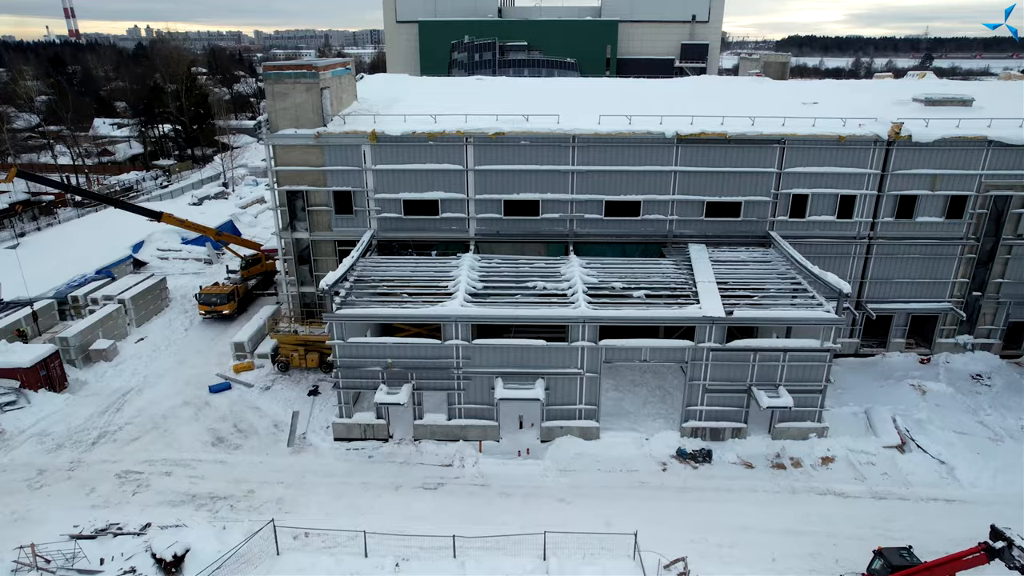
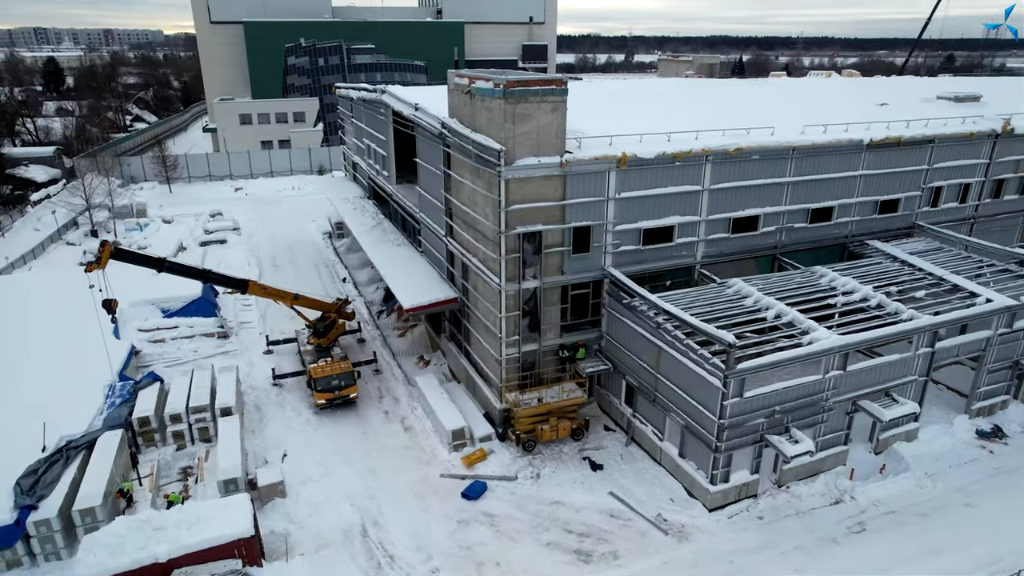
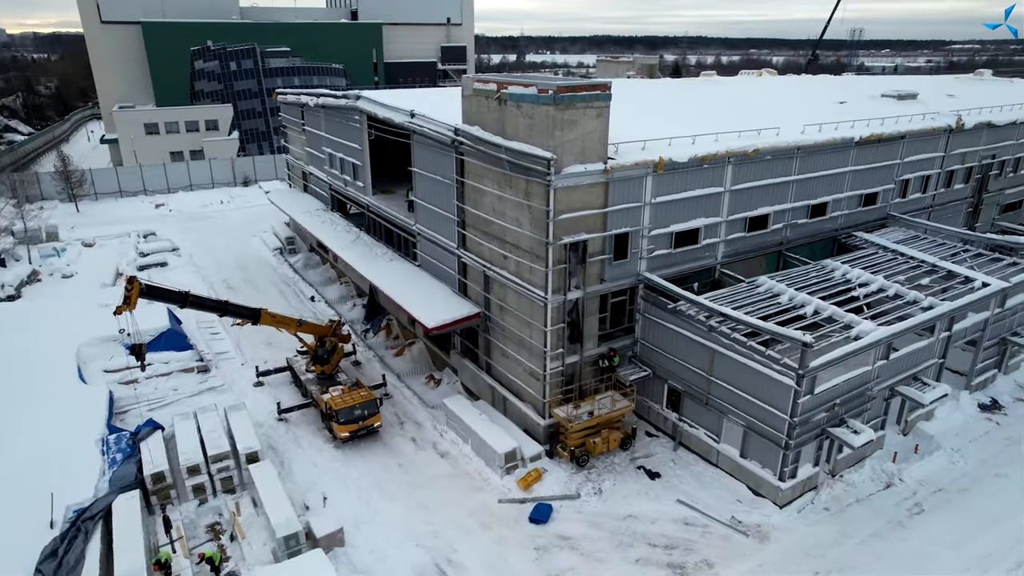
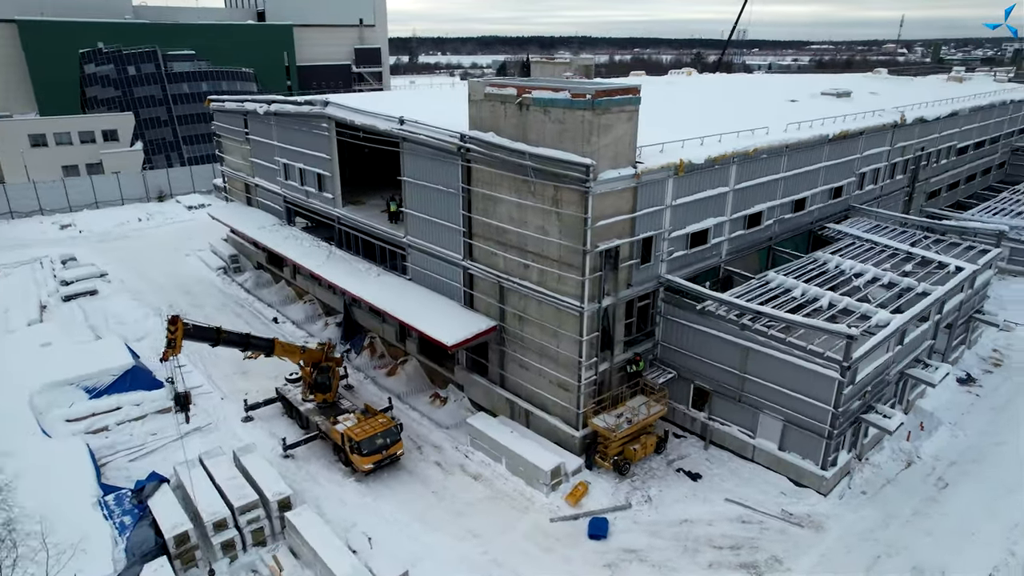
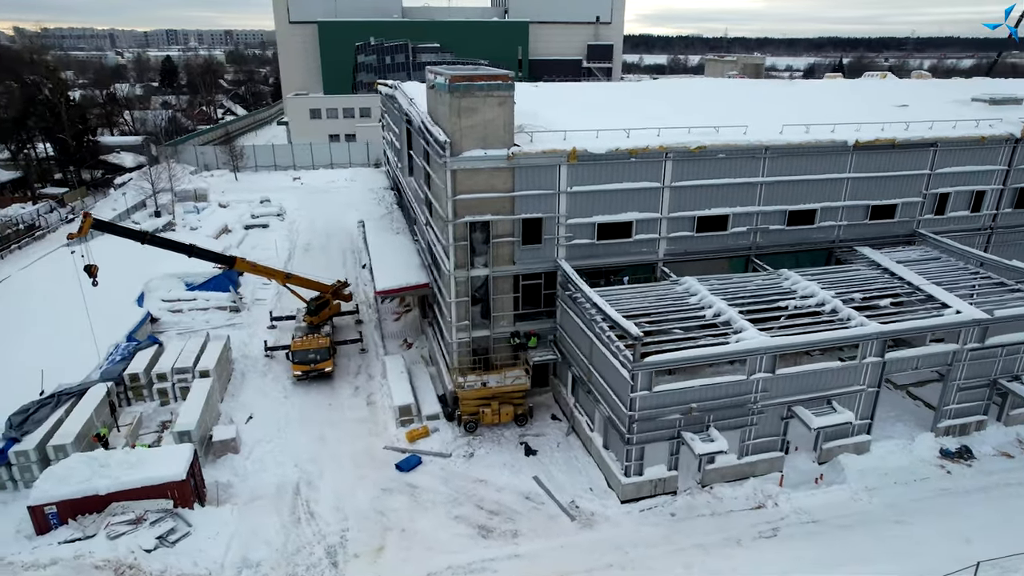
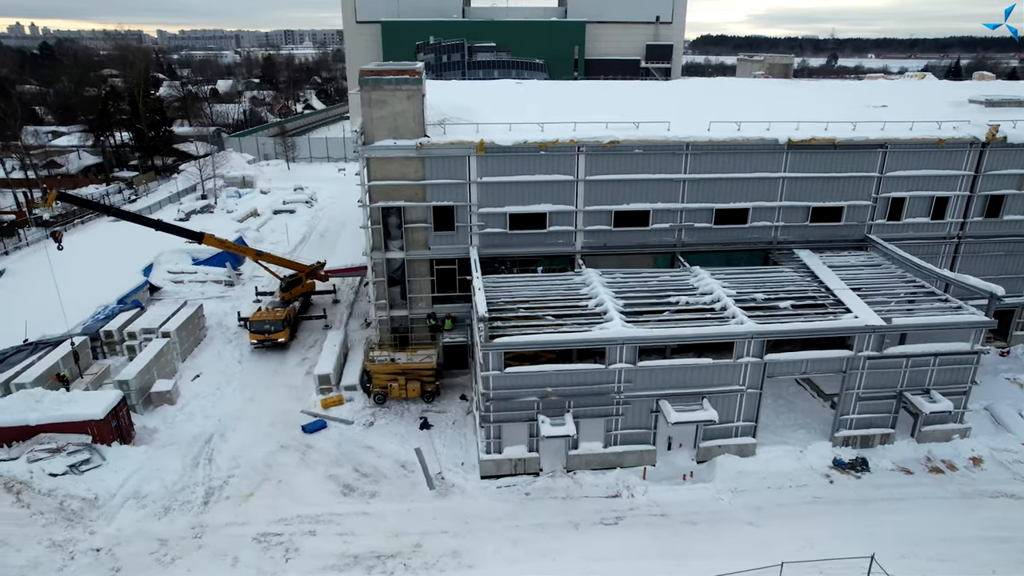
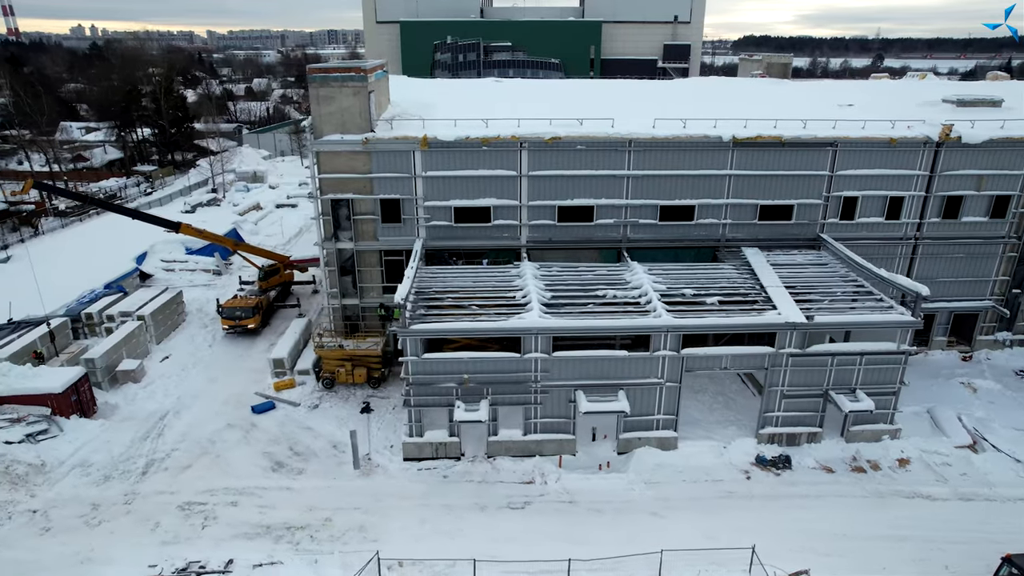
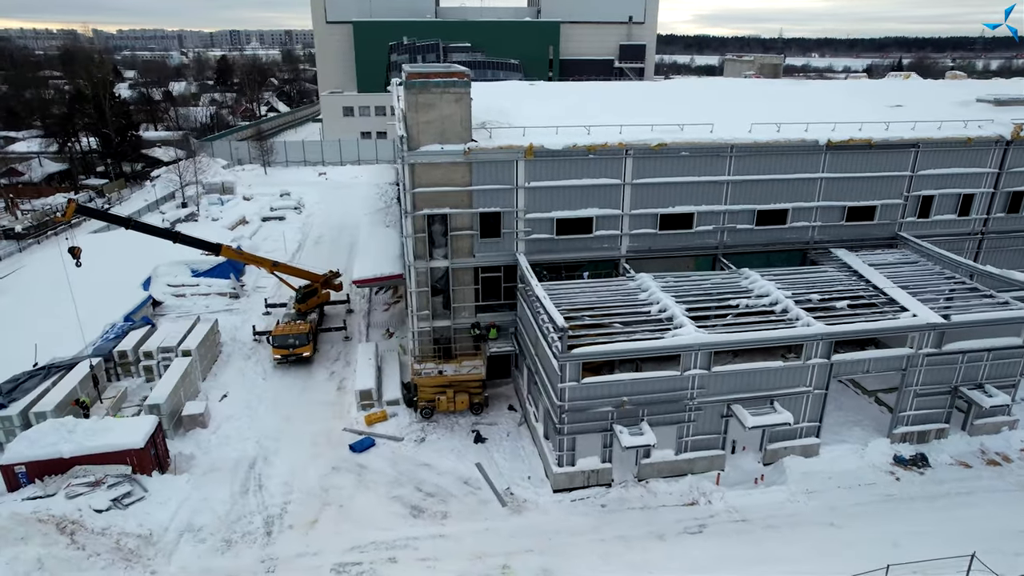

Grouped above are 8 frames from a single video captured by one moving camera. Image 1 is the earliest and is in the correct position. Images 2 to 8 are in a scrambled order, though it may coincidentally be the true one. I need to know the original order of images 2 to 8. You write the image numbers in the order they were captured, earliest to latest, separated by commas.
7, 6, 8, 5, 2, 3, 4
